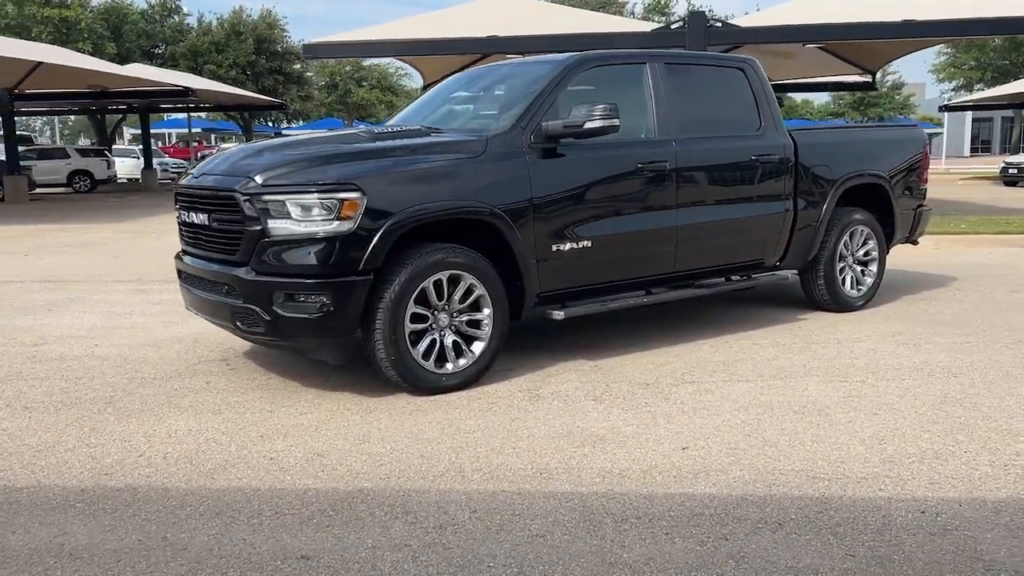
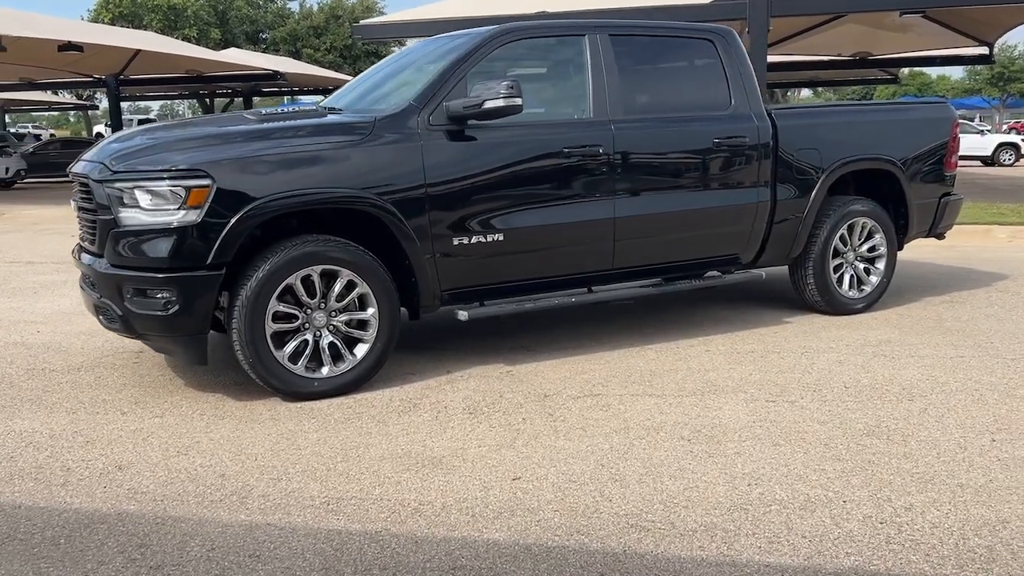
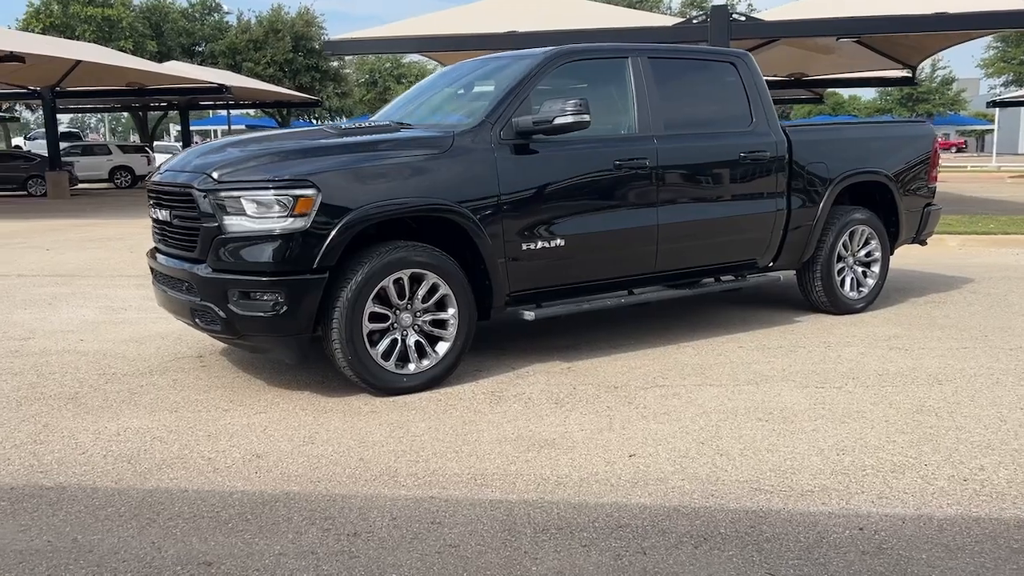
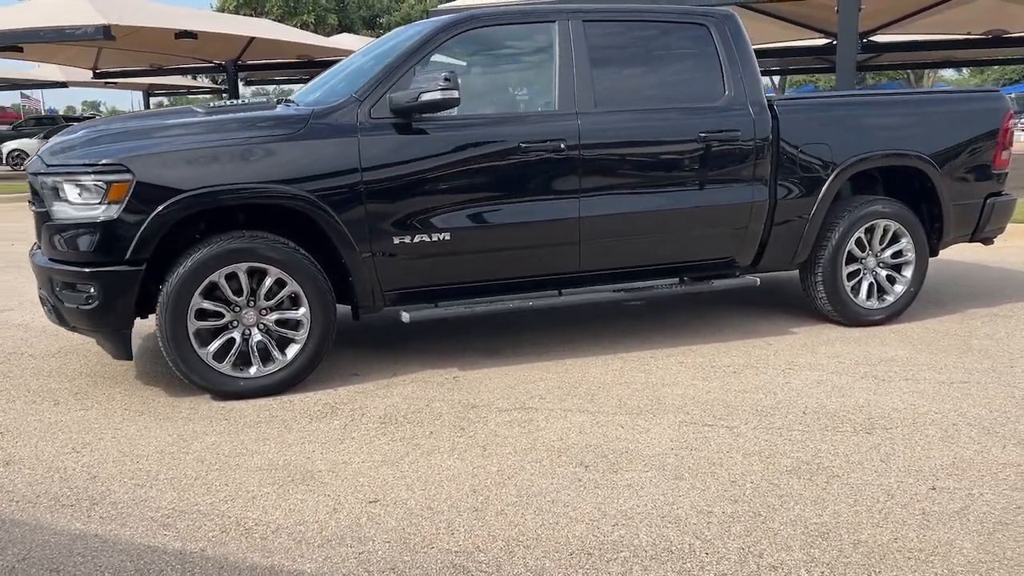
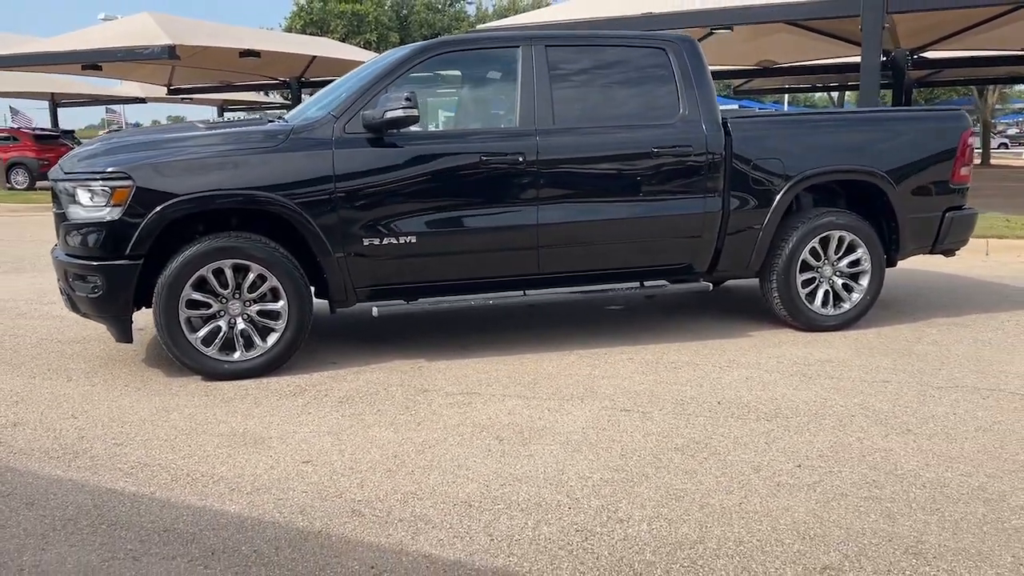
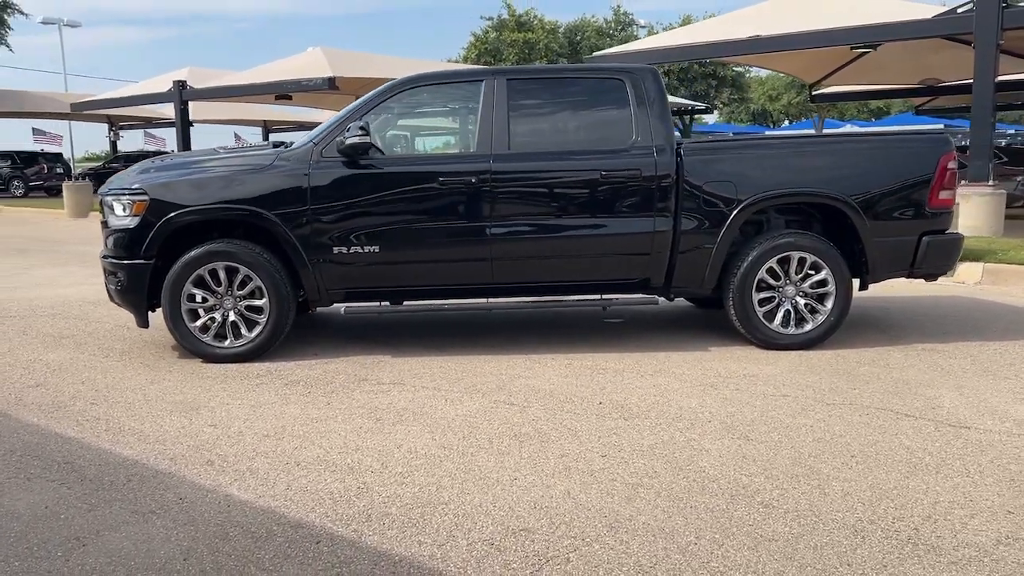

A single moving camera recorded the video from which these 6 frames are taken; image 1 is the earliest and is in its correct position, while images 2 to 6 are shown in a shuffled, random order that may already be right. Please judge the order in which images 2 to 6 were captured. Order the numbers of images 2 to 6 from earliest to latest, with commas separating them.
3, 2, 4, 5, 6
